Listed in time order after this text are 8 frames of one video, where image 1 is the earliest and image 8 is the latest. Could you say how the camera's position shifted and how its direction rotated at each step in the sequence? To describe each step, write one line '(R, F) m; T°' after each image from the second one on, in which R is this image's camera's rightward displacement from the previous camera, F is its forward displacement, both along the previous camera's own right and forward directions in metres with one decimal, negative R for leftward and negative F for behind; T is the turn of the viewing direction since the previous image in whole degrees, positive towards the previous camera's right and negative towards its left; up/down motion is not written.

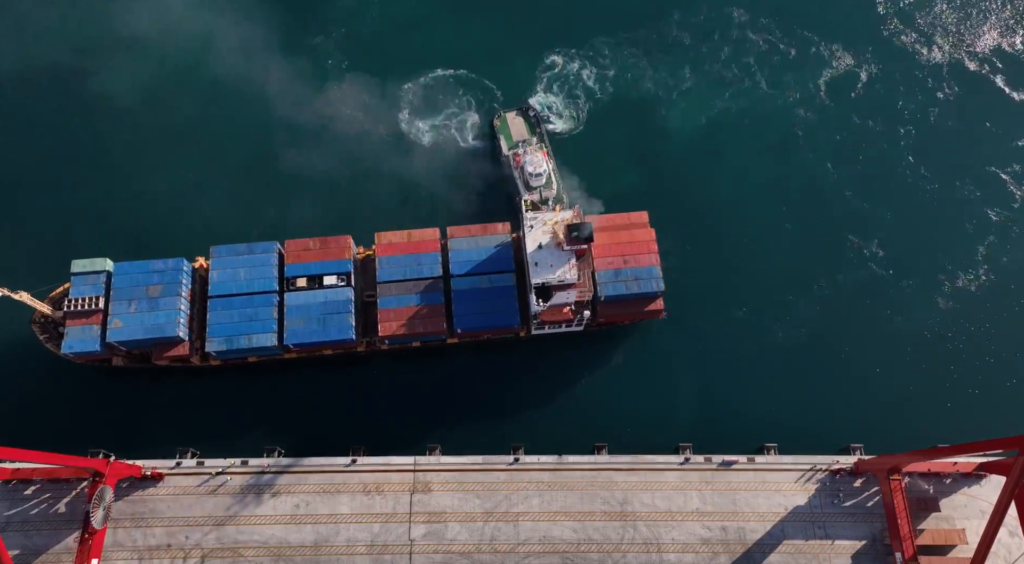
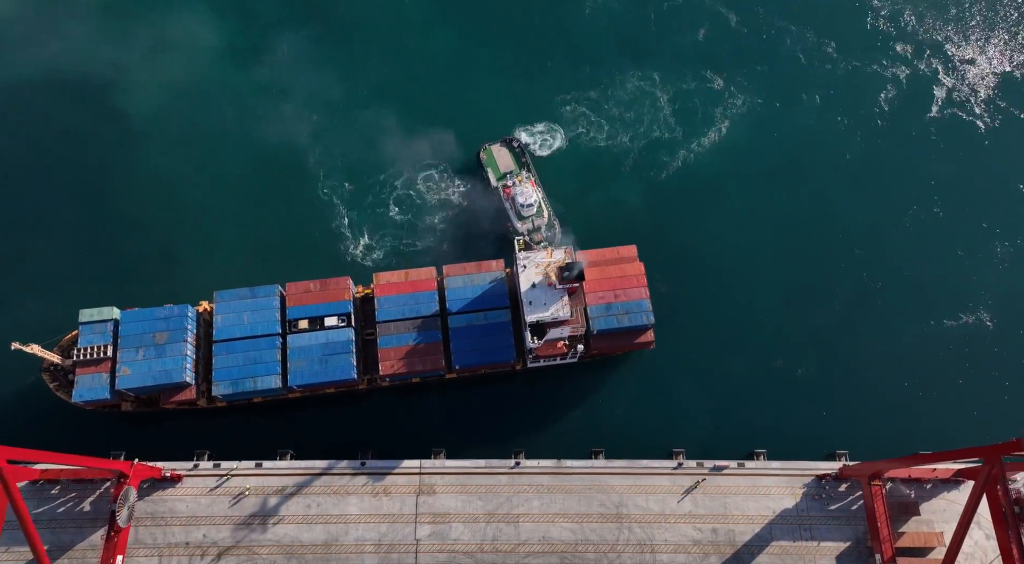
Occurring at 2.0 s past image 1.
(+0.2, -5.6) m; 0°
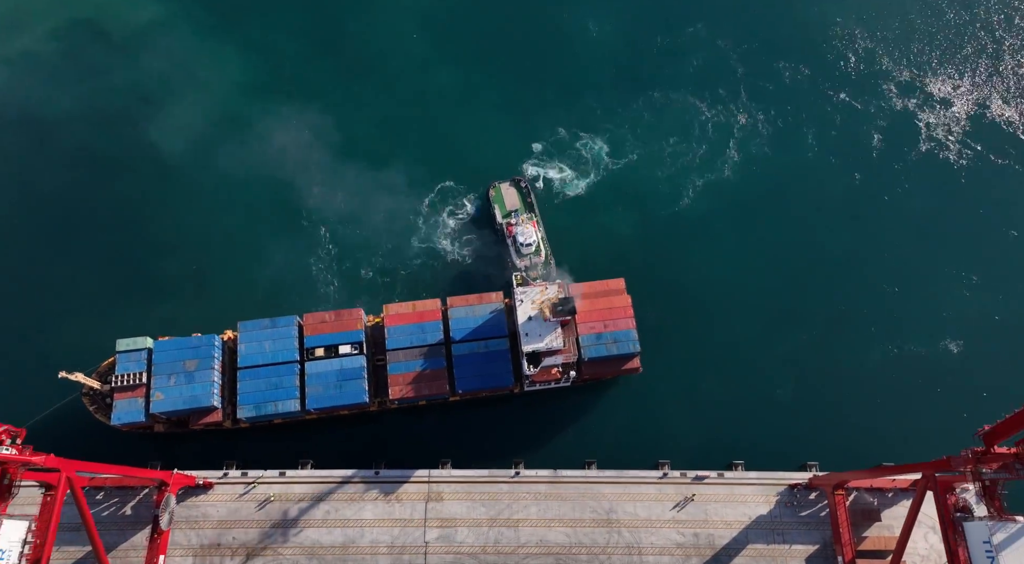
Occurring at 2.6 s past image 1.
(0.0, -11.9) m; 0°
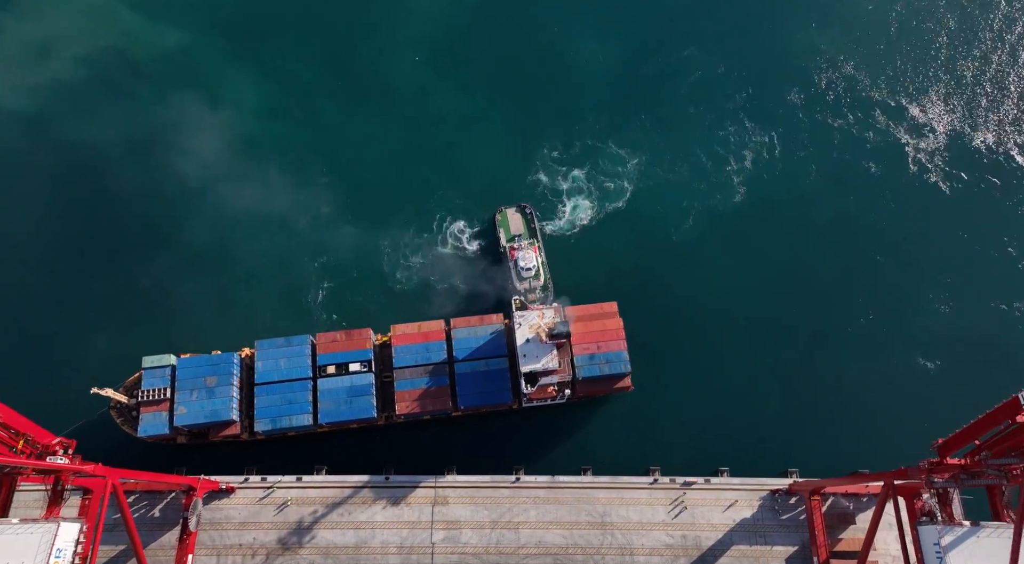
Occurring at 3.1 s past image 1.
(0.0, -9.5) m; 0°
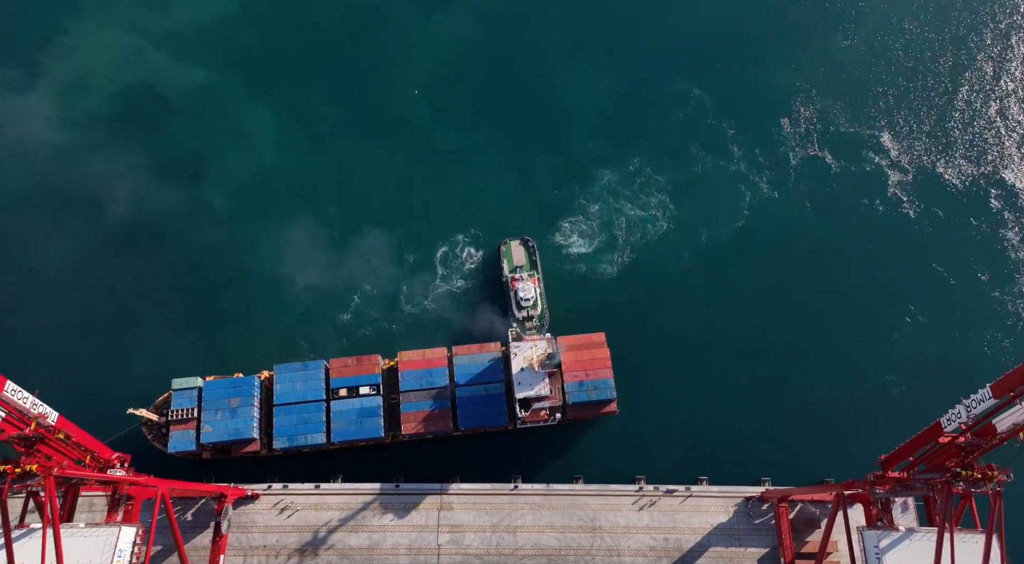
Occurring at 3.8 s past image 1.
(-0.1, -14.2) m; 0°
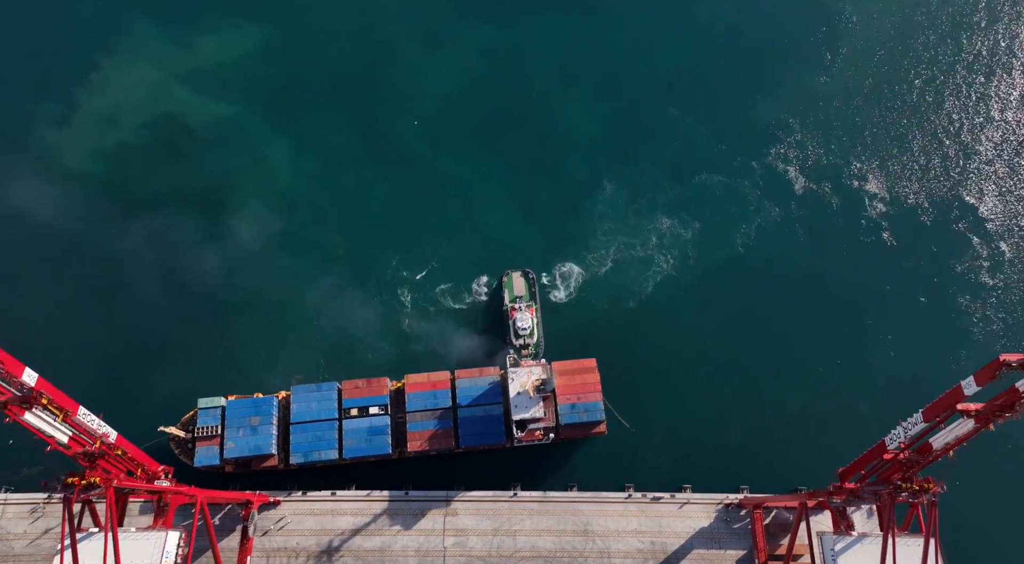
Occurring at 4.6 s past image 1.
(-0.1, -14.1) m; 0°
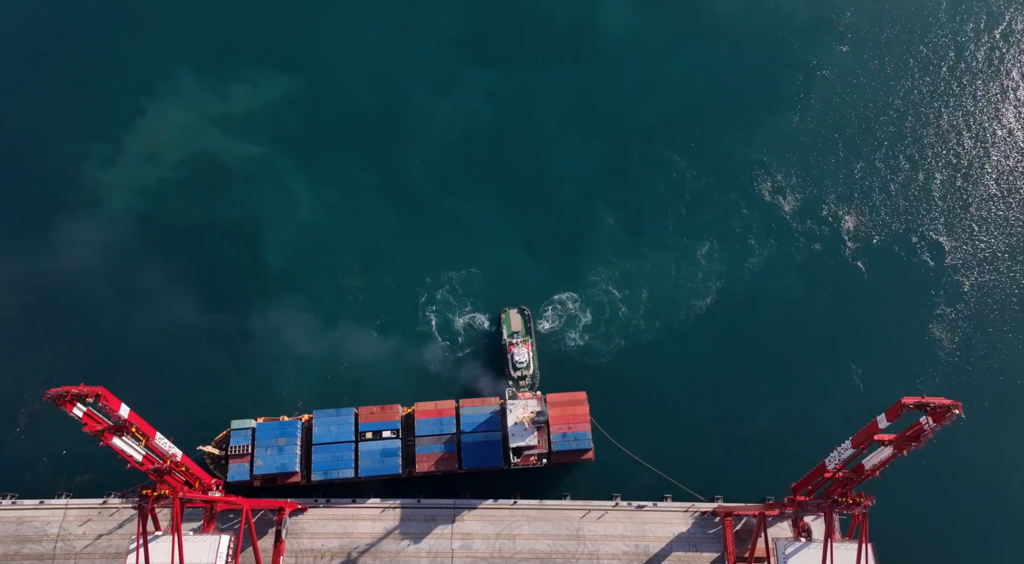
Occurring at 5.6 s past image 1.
(0.0, -21.0) m; 0°
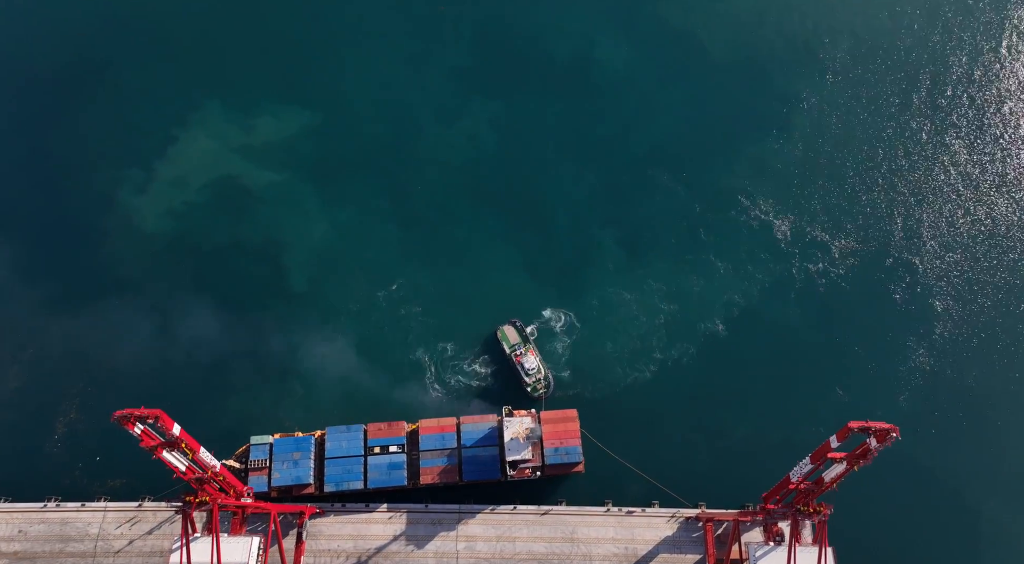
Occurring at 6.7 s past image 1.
(+0.1, -16.7) m; 0°
